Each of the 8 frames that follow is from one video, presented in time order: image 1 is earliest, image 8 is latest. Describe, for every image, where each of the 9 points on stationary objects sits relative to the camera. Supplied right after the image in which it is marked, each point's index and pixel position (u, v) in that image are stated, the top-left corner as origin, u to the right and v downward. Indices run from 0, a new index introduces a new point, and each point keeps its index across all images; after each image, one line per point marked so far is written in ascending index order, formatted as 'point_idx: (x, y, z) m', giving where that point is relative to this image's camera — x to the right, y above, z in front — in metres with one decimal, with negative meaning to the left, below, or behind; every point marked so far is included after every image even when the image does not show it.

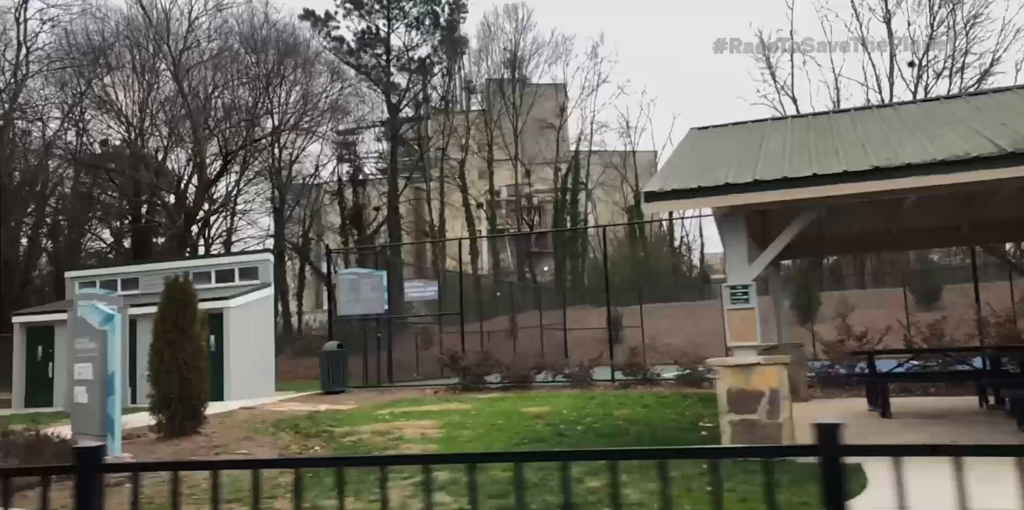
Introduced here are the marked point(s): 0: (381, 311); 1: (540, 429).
0: (-2.6, -1.1, +15.7) m
1: (+0.4, -1.8, +7.9) m
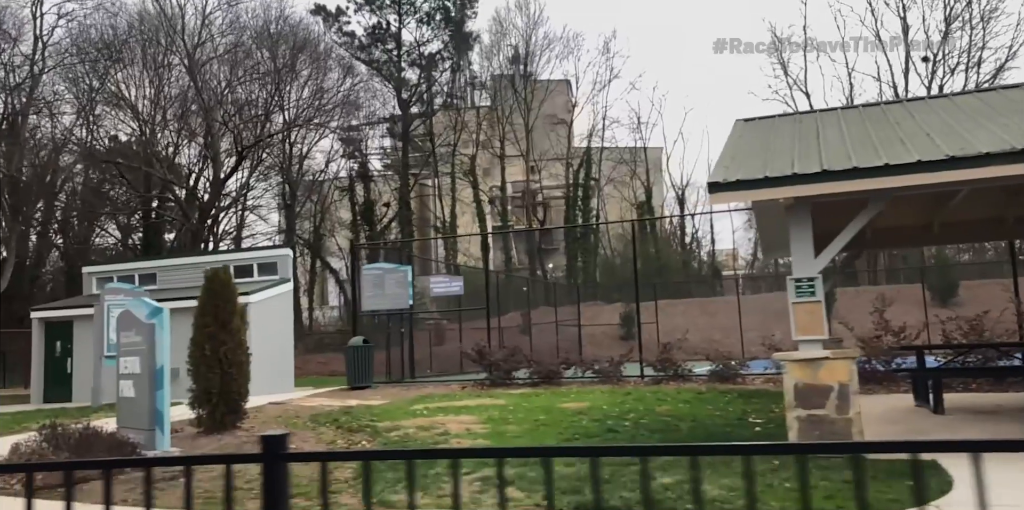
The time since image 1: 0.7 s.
0: (-2.1, -1.0, +15.6) m
1: (+0.8, -1.7, +7.8) m
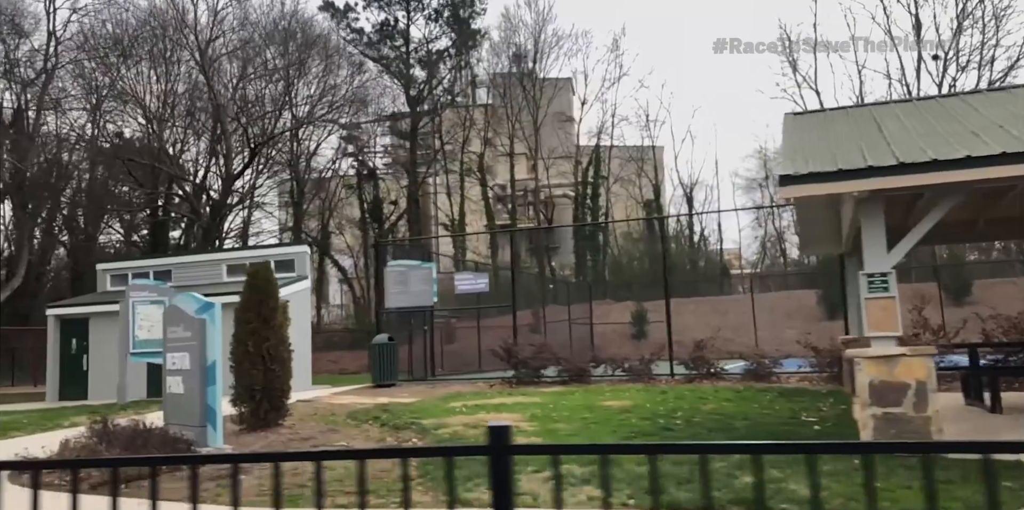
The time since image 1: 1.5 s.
0: (-1.6, -1.0, +15.5) m
1: (+1.3, -1.7, +7.7) m
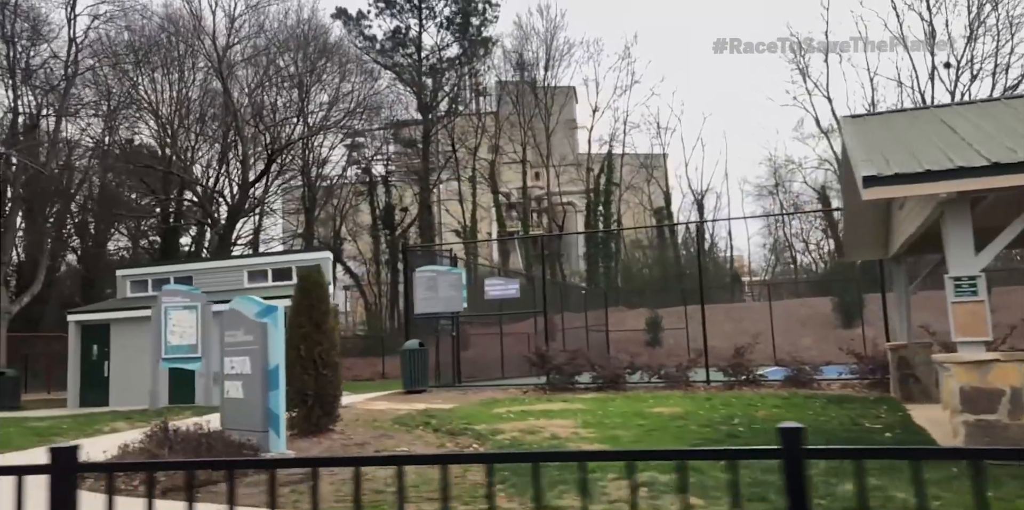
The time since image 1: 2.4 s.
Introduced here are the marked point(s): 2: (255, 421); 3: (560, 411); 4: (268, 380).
0: (-1.0, -1.1, +15.4) m
1: (+1.9, -1.7, +7.6) m
2: (-2.2, -1.4, +6.6) m
3: (+0.6, -1.9, +9.7) m
4: (-2.1, -1.1, +6.6) m
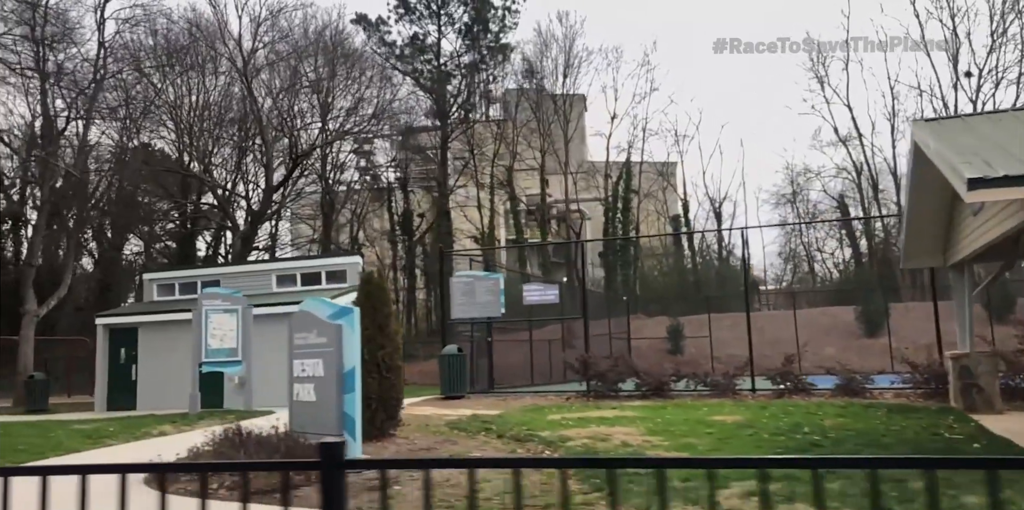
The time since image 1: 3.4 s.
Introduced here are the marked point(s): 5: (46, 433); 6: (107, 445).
0: (-0.3, -1.2, +15.3) m
1: (+2.5, -1.7, +7.4) m
2: (-1.5, -1.4, +6.4) m
3: (+1.3, -2.0, +9.6) m
4: (-1.4, -1.1, +6.5) m
5: (-5.9, -2.3, +9.9) m
6: (-4.8, -2.3, +9.3) m
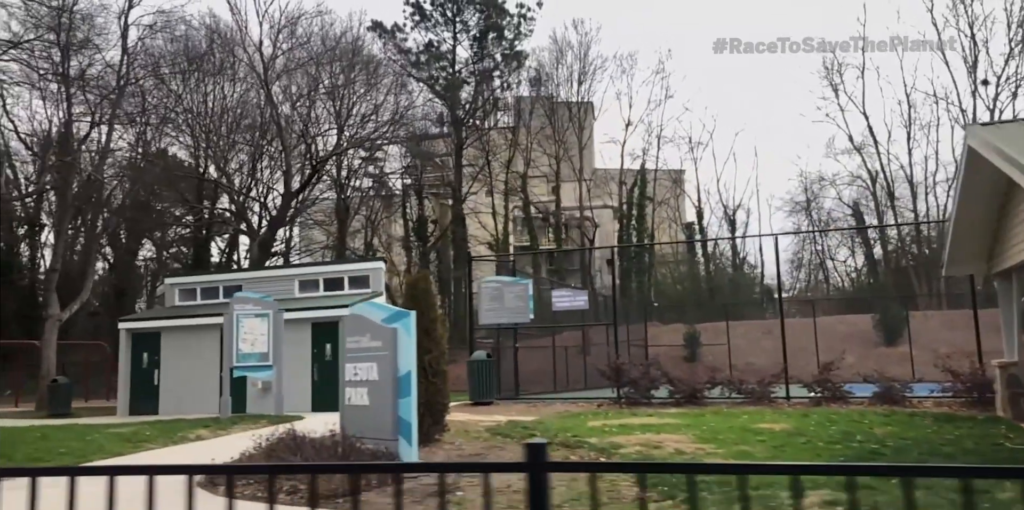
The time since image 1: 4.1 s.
0: (+0.3, -1.3, +15.2) m
1: (+3.0, -1.8, +7.3) m
2: (-1.0, -1.4, +6.4) m
3: (+1.8, -2.1, +9.5) m
4: (-0.9, -1.1, +6.4) m
5: (-5.4, -2.3, +9.9) m
6: (-4.4, -2.3, +9.3) m
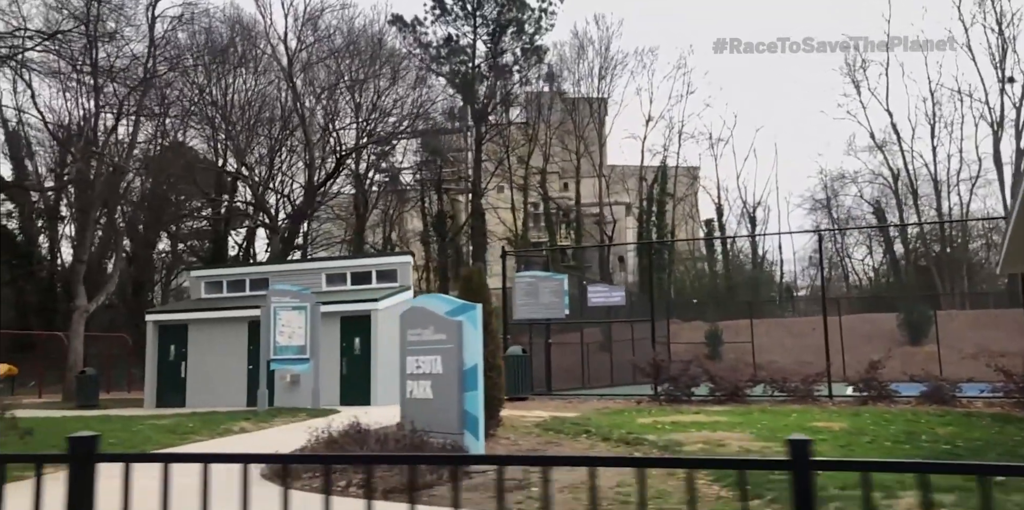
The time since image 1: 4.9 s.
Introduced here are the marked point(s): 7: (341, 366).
0: (+0.9, -1.2, +15.1) m
1: (+3.6, -1.7, +7.1) m
2: (-0.5, -1.4, +6.2) m
3: (+2.4, -2.0, +9.3) m
4: (-0.4, -1.0, +6.3) m
5: (-4.9, -2.2, +9.8) m
6: (-3.8, -2.2, +9.2) m
7: (-3.9, -2.5, +17.8) m
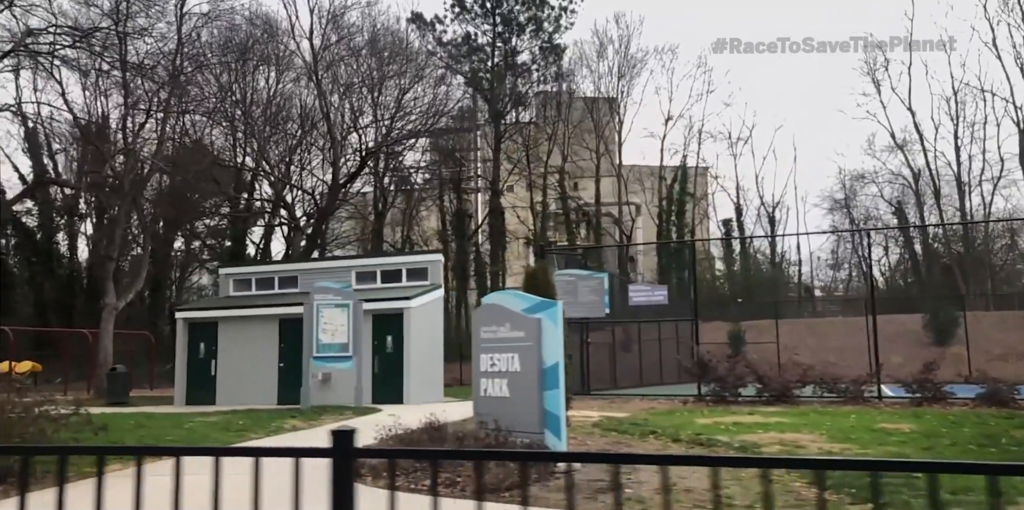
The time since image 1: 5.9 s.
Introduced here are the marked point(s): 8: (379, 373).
0: (+1.7, -1.1, +14.9) m
1: (+4.2, -1.7, +6.9) m
2: (+0.1, -1.3, +6.1) m
3: (+3.0, -2.0, +9.1) m
4: (+0.3, -1.0, +6.2) m
5: (-4.2, -2.1, +9.8) m
6: (-3.1, -2.1, +9.1) m
7: (-3.1, -2.5, +17.7) m
8: (-3.0, -2.7, +17.8) m
